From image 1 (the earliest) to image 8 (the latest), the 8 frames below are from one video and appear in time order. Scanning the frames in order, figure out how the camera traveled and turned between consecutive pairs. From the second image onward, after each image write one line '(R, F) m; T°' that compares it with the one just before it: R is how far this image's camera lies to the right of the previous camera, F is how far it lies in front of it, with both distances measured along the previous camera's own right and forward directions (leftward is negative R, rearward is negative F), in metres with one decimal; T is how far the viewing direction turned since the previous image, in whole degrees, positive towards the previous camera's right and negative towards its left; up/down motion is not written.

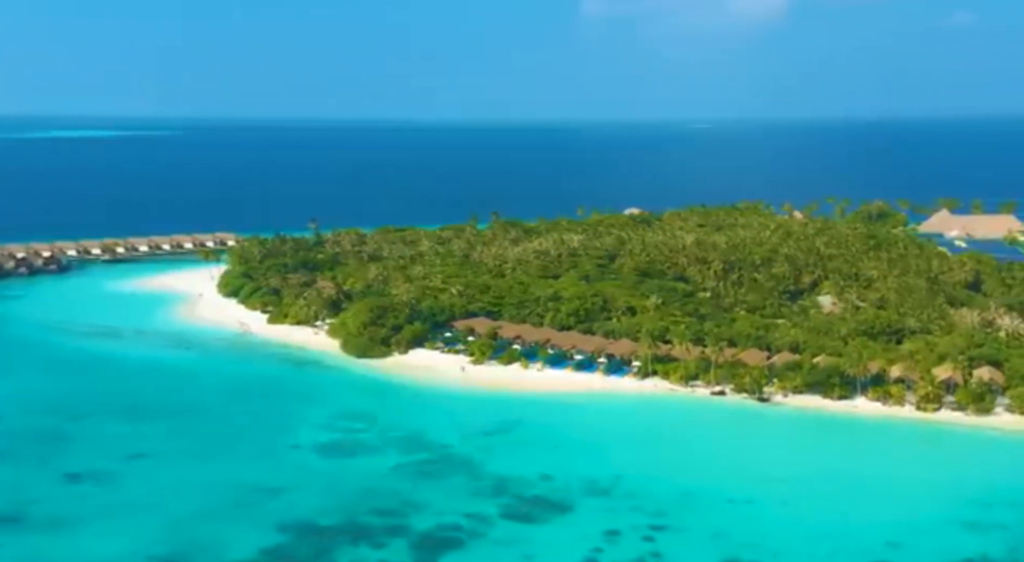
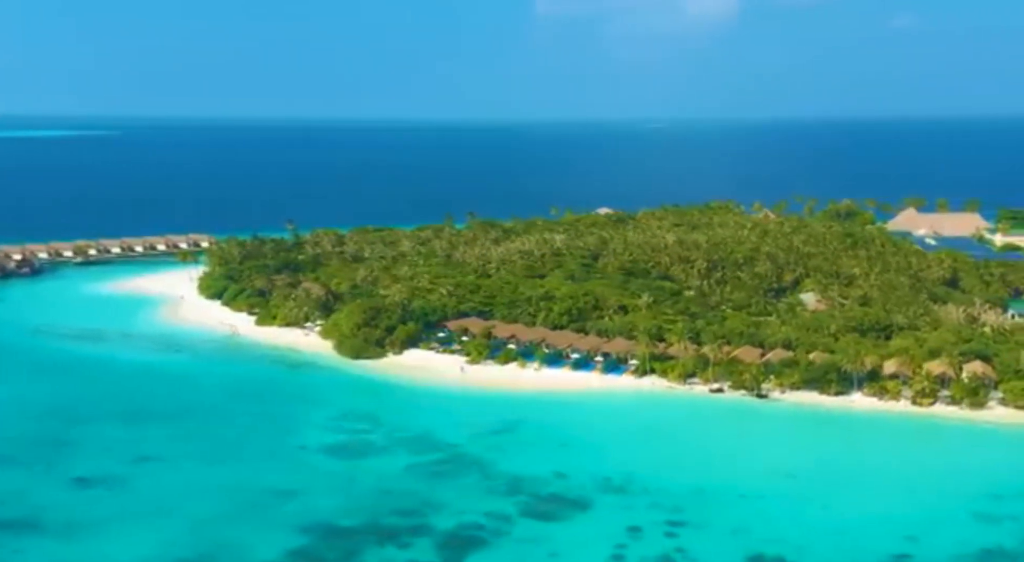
(-1.7, -0.1) m; +2°
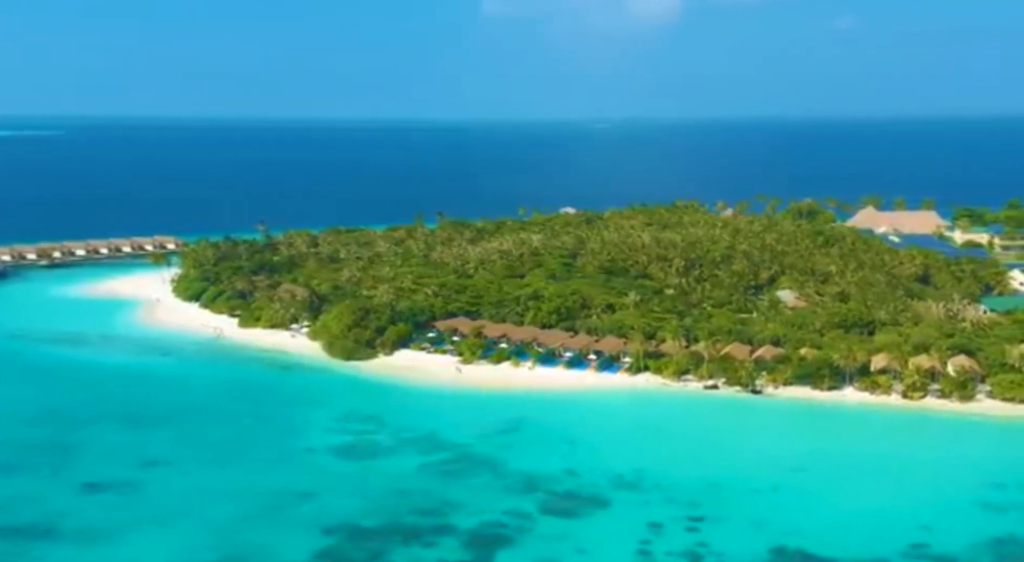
(-2.0, -0.2) m; +3°
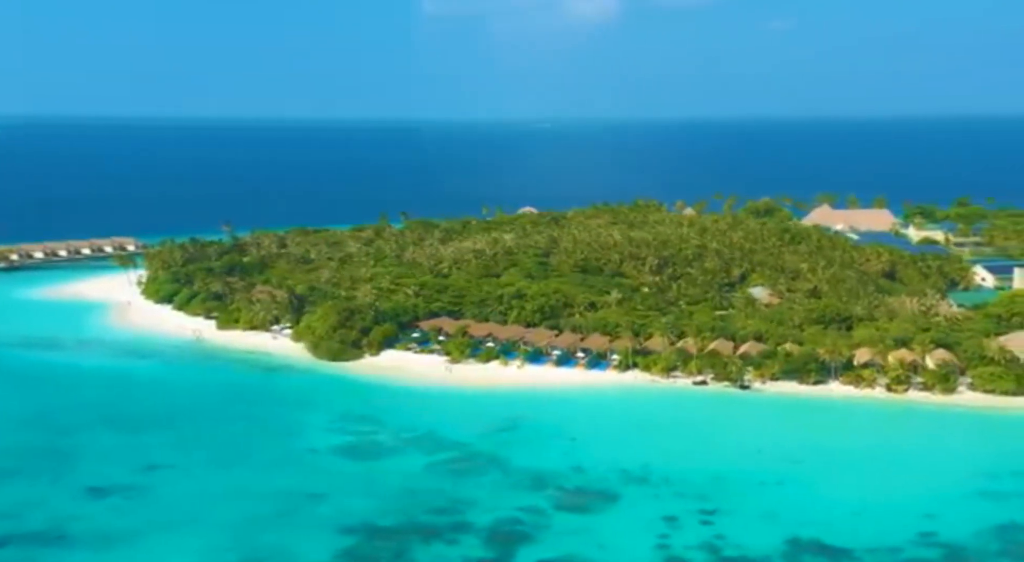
(-2.0, -0.2) m; +3°
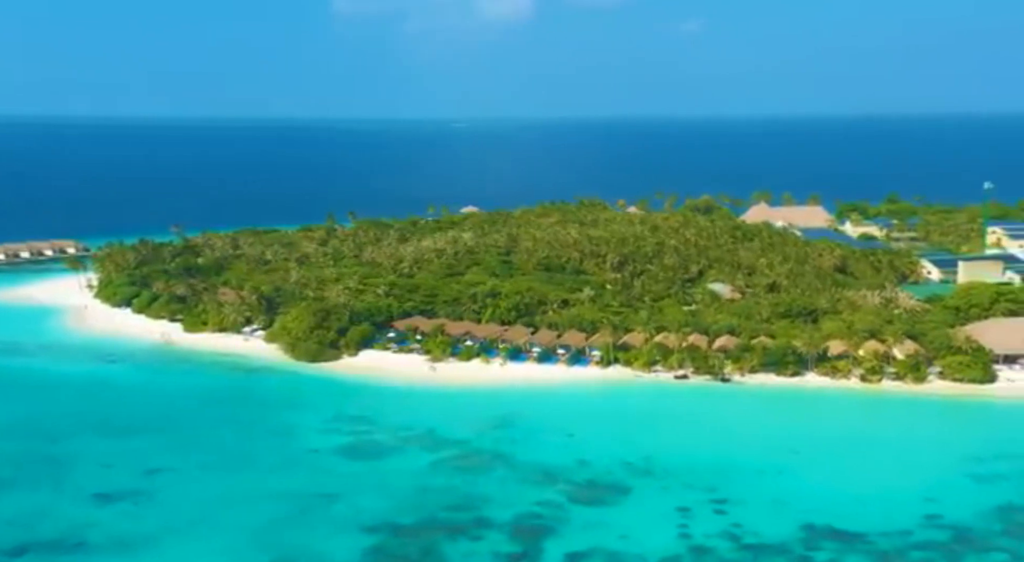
(-2.7, -0.2) m; +4°
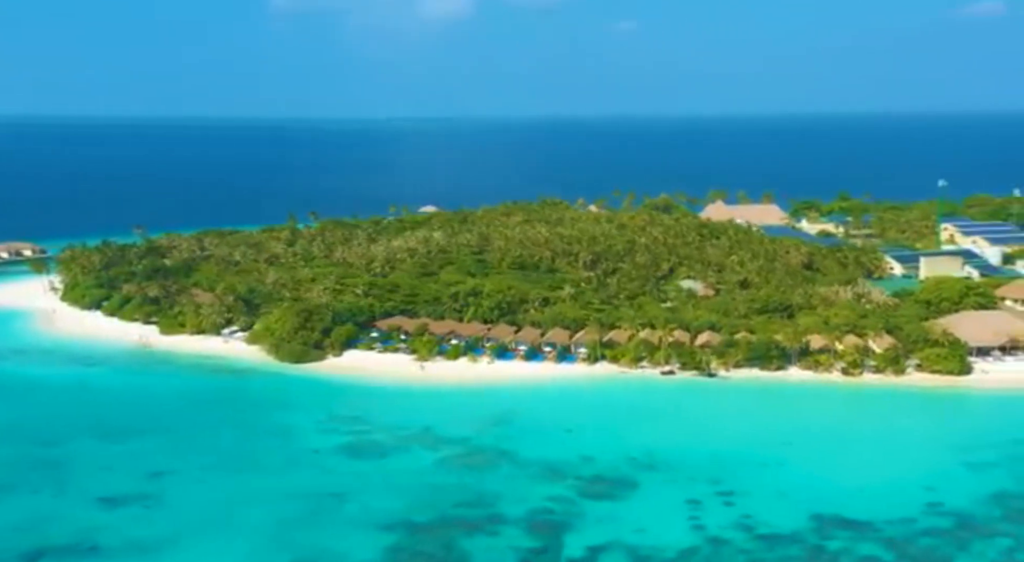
(-1.9, -0.2) m; +3°
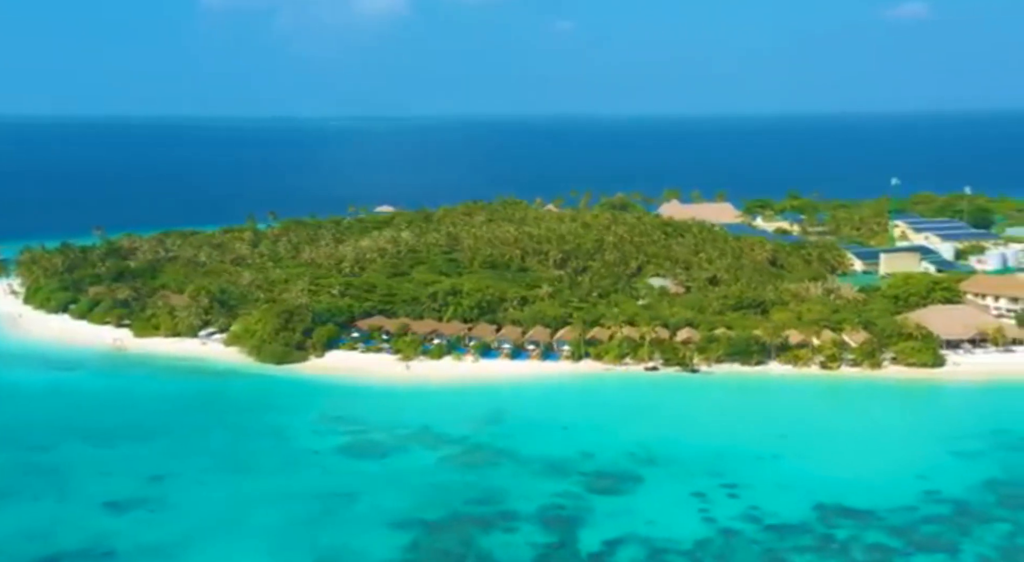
(-1.9, -0.2) m; +3°
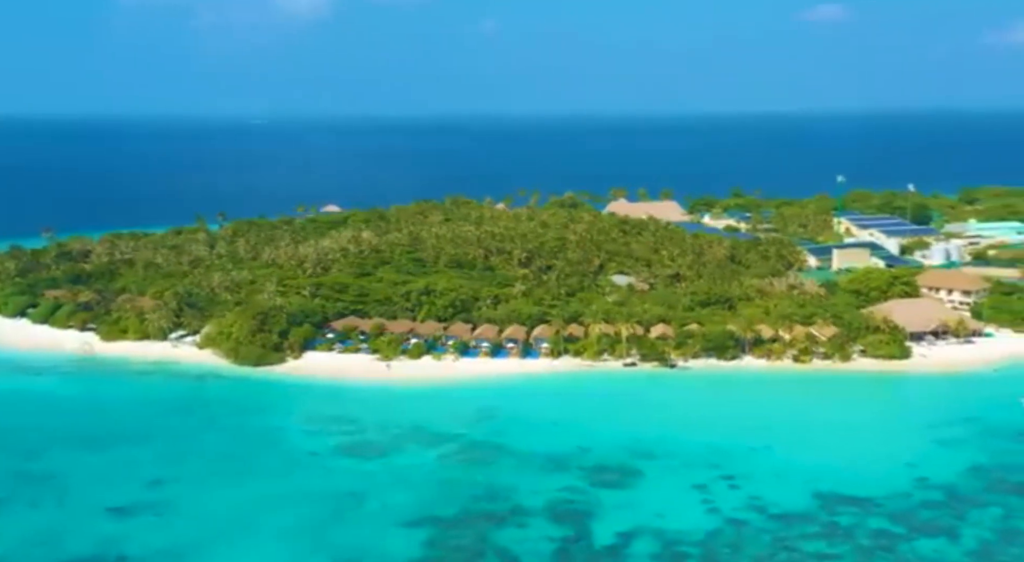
(-2.2, -0.2) m; +4°
